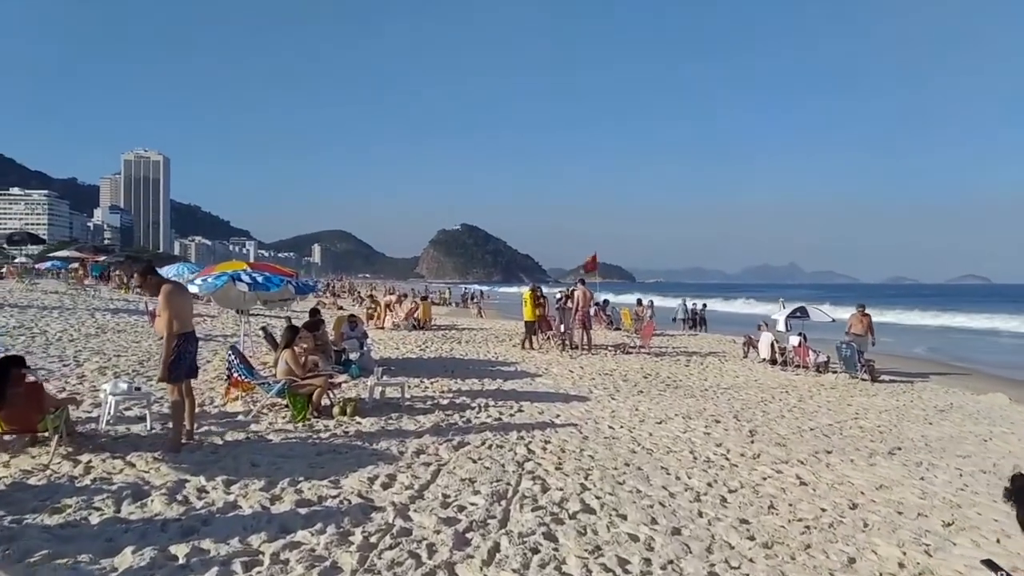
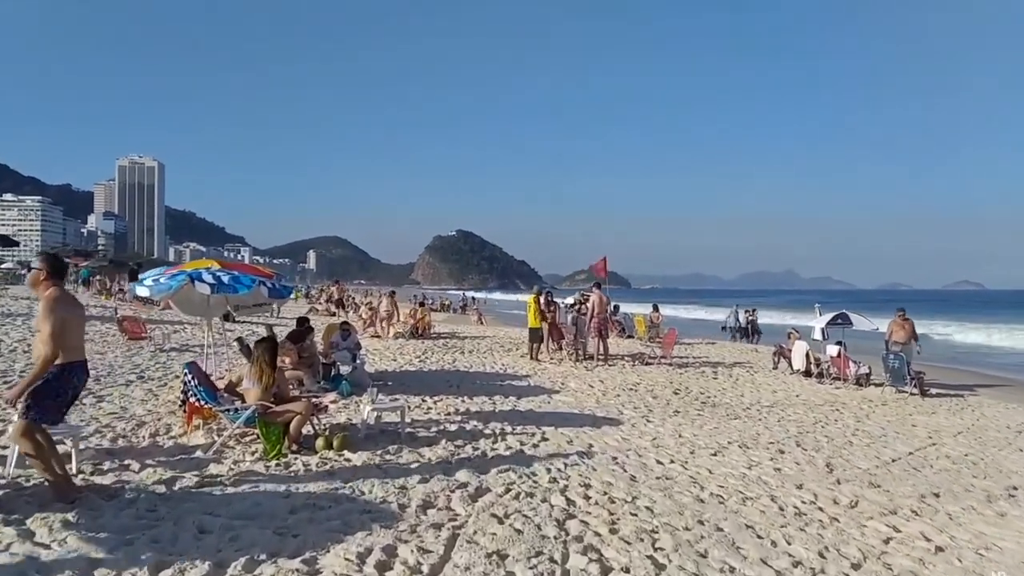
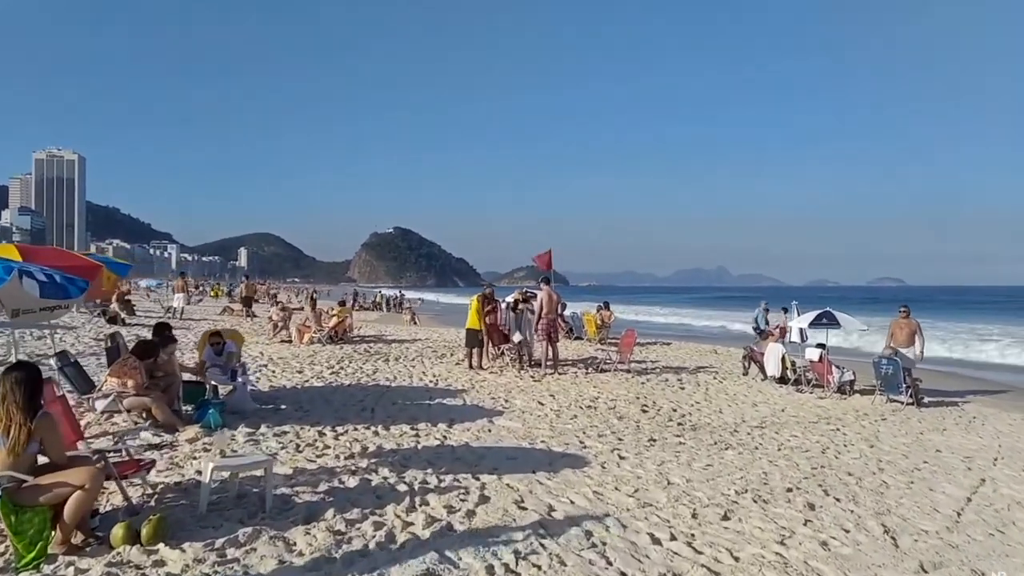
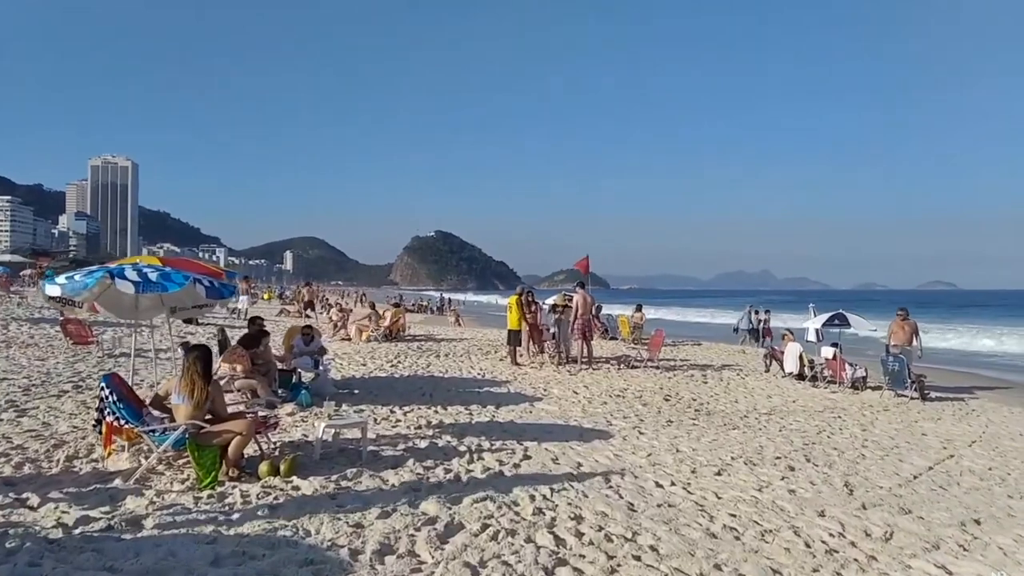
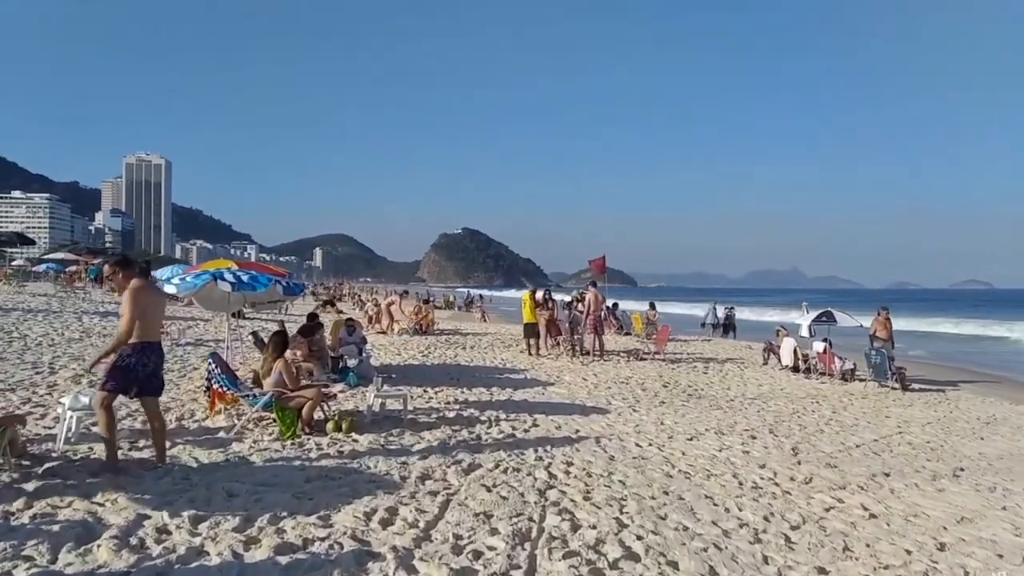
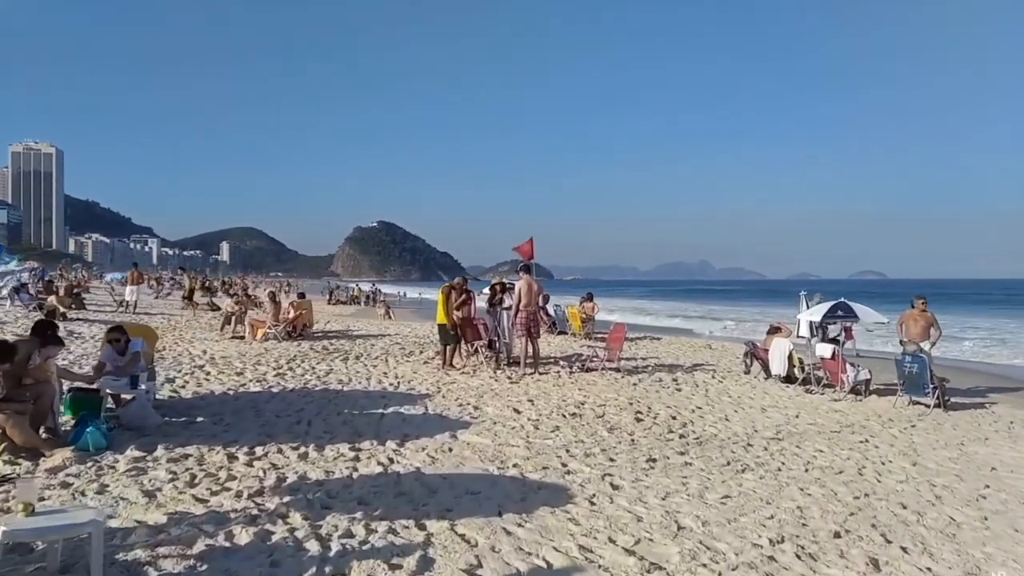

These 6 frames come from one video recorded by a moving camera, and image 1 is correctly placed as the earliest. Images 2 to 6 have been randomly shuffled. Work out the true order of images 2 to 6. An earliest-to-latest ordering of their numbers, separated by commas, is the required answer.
5, 2, 4, 3, 6
